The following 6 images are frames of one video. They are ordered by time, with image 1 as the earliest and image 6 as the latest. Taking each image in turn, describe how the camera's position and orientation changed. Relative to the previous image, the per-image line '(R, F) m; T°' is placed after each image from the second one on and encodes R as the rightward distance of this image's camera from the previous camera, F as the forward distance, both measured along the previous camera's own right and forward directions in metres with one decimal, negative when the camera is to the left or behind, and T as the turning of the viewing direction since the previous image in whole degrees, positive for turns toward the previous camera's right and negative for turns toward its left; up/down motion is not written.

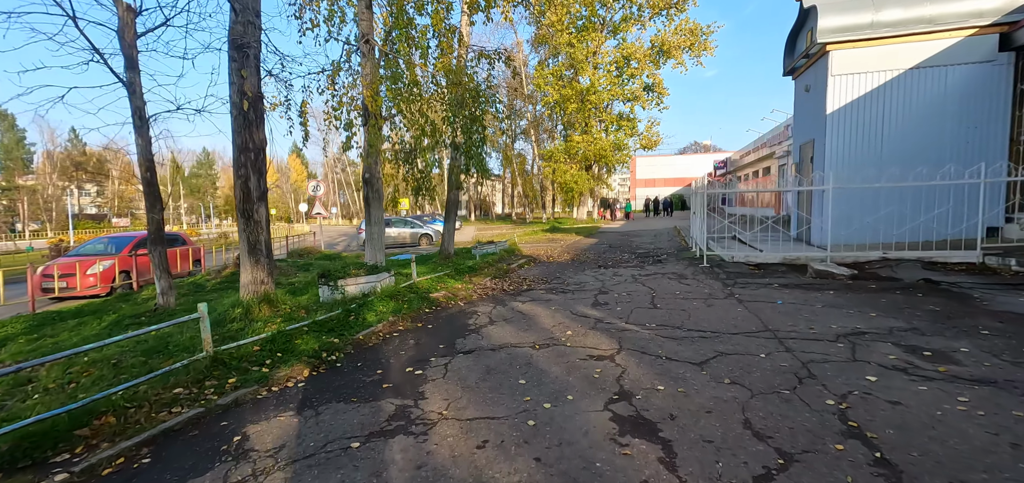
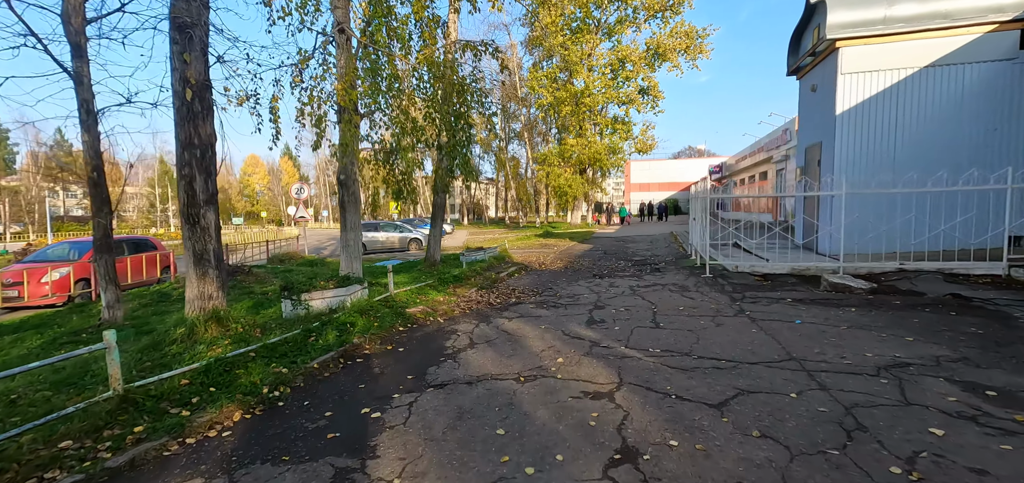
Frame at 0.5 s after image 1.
(+0.1, +0.7) m; +1°
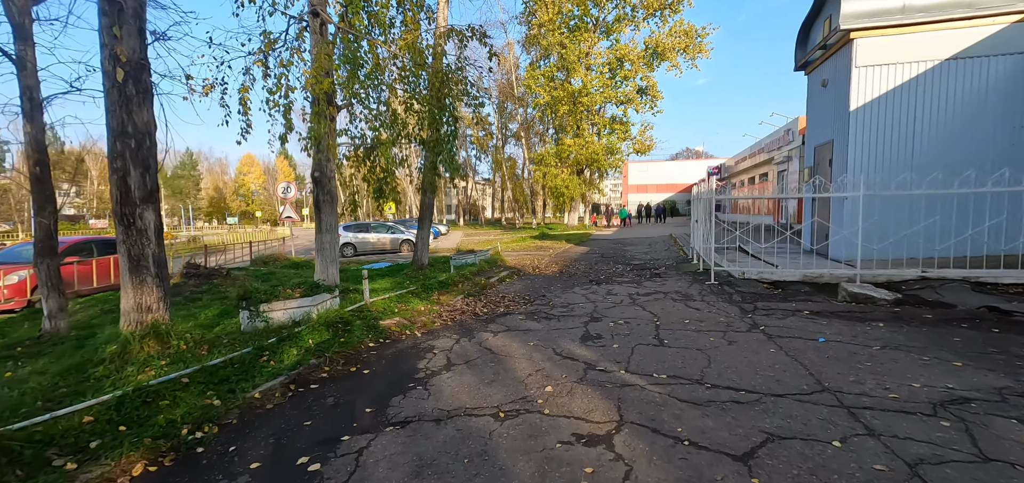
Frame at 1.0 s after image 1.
(+0.1, +0.7) m; 0°
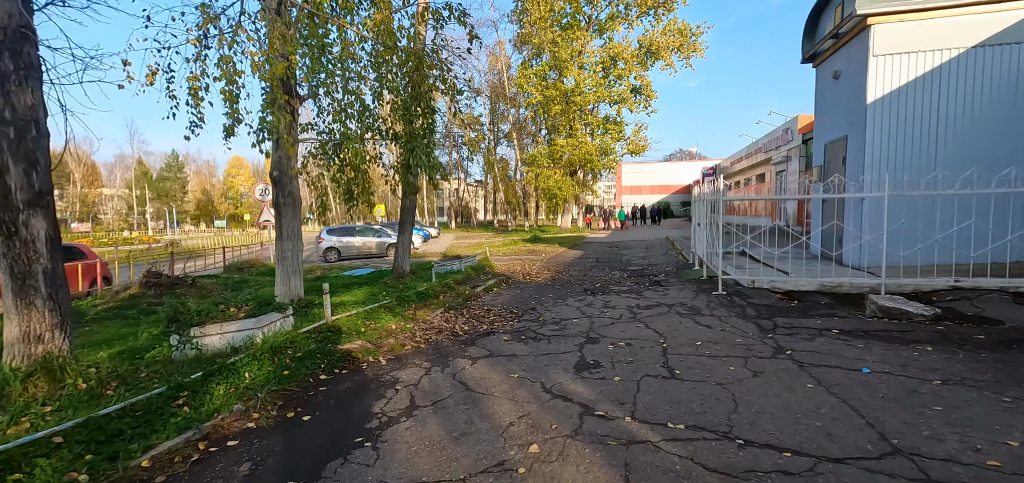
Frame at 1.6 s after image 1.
(+0.1, +0.8) m; +1°
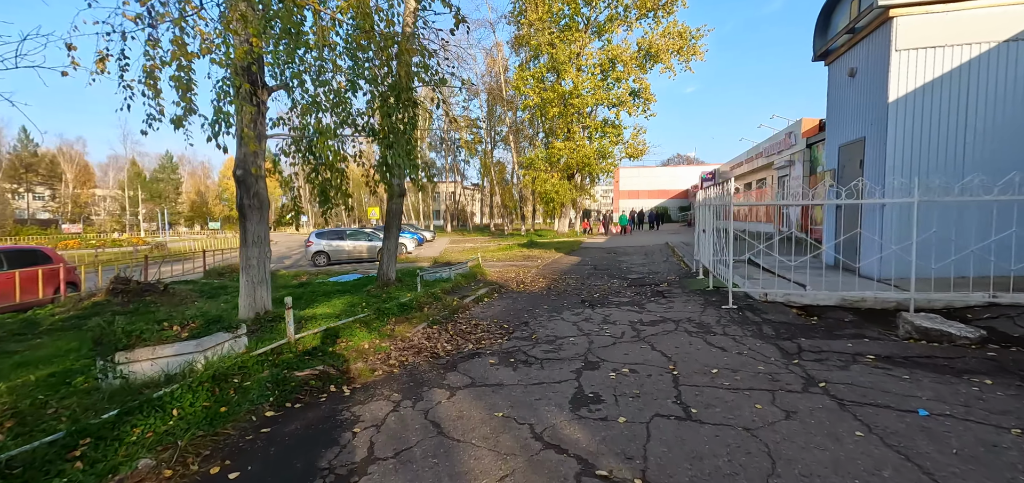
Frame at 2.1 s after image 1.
(+0.1, +0.7) m; 0°
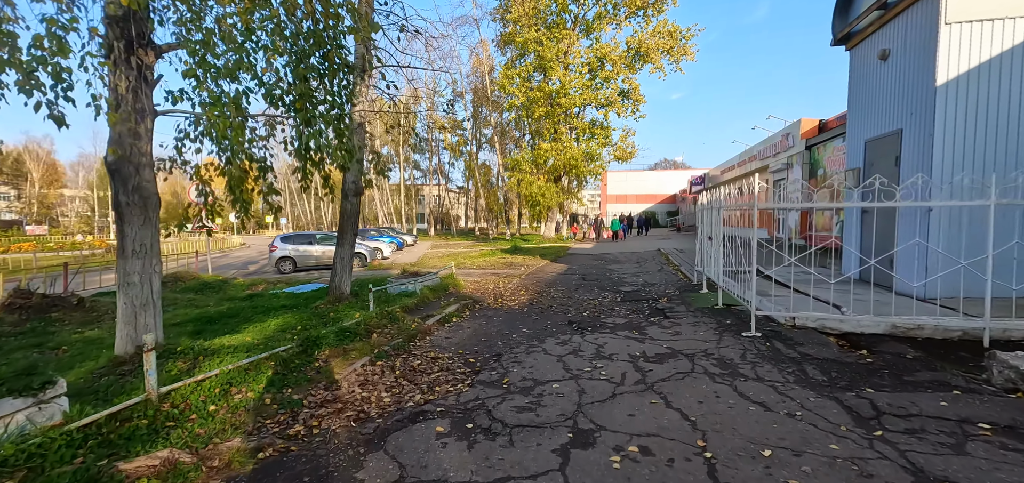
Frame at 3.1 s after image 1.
(+0.2, +1.4) m; +2°
